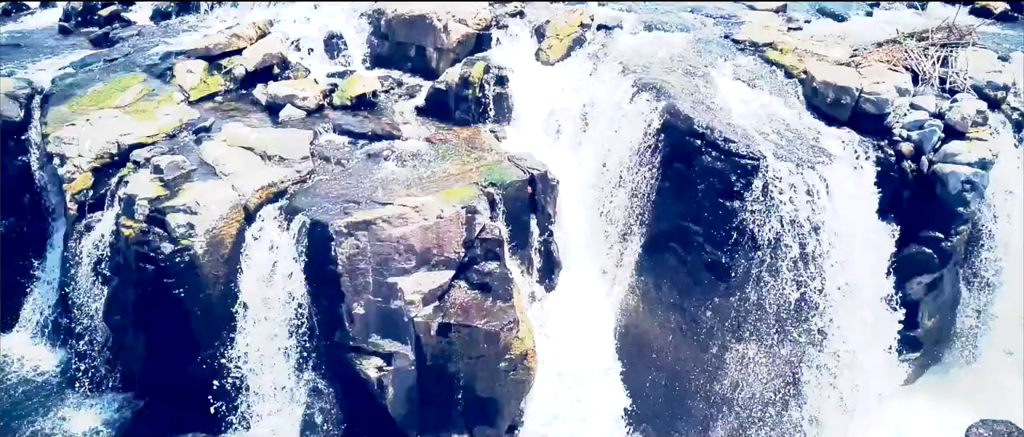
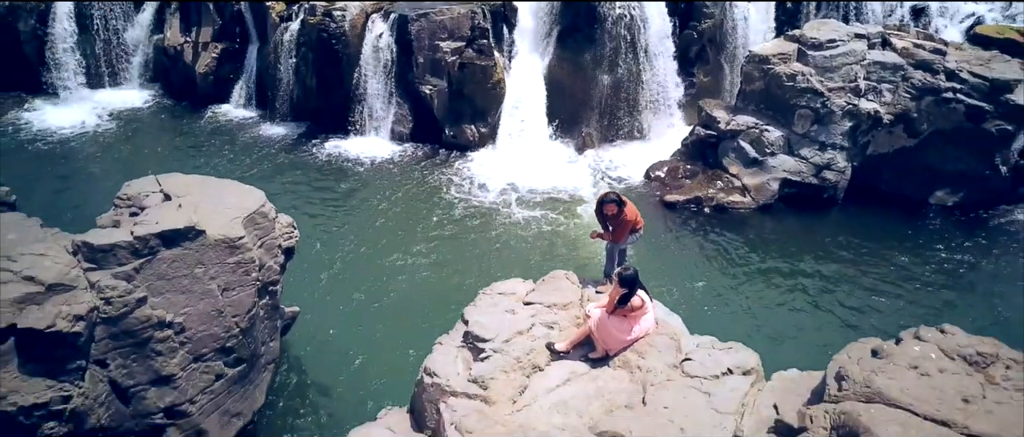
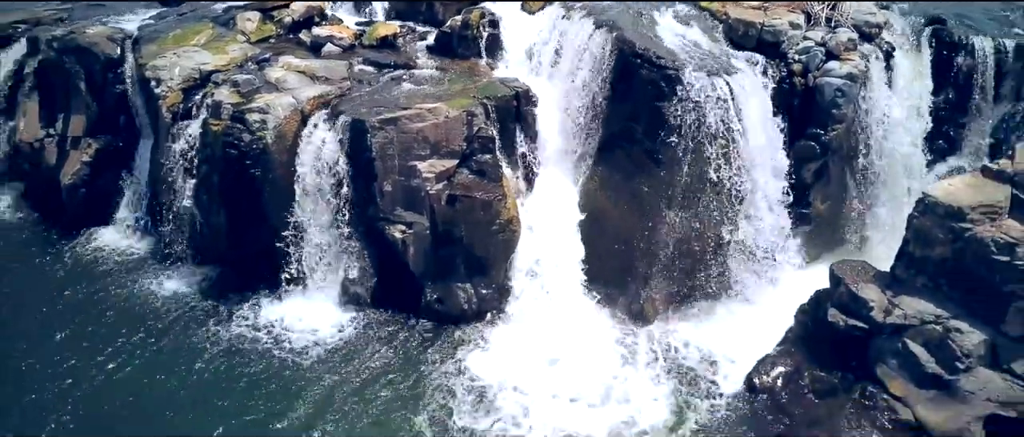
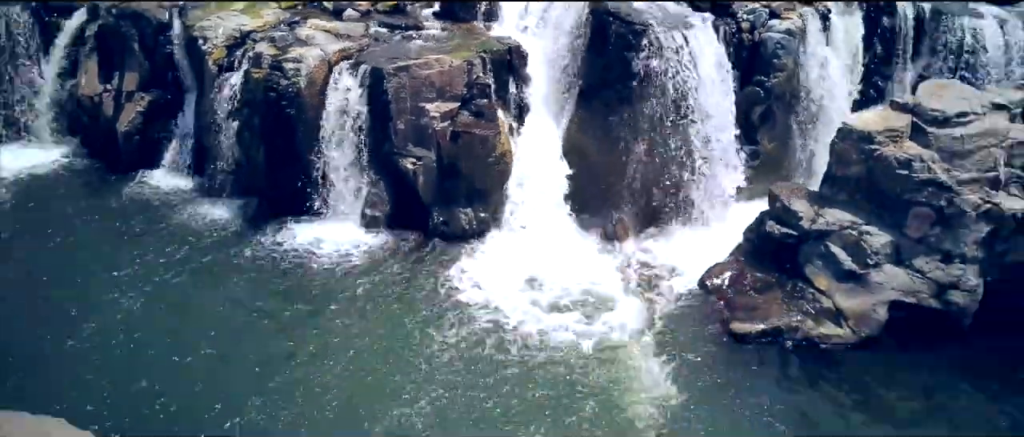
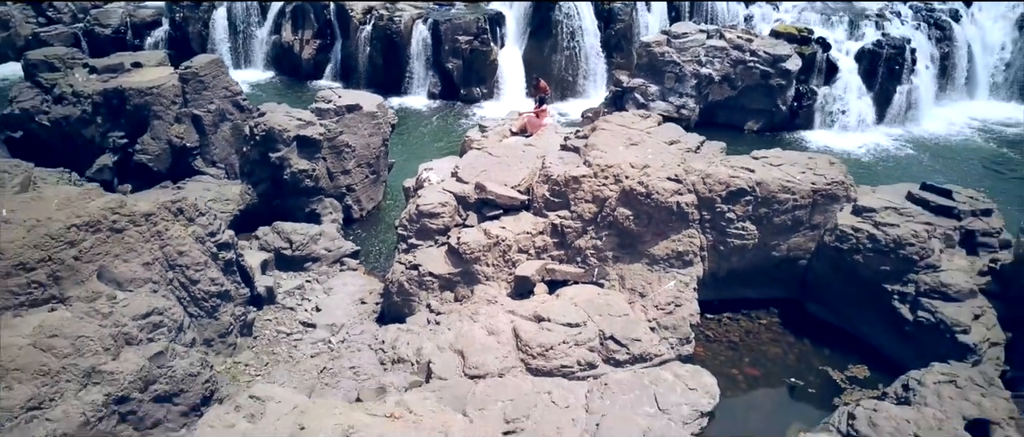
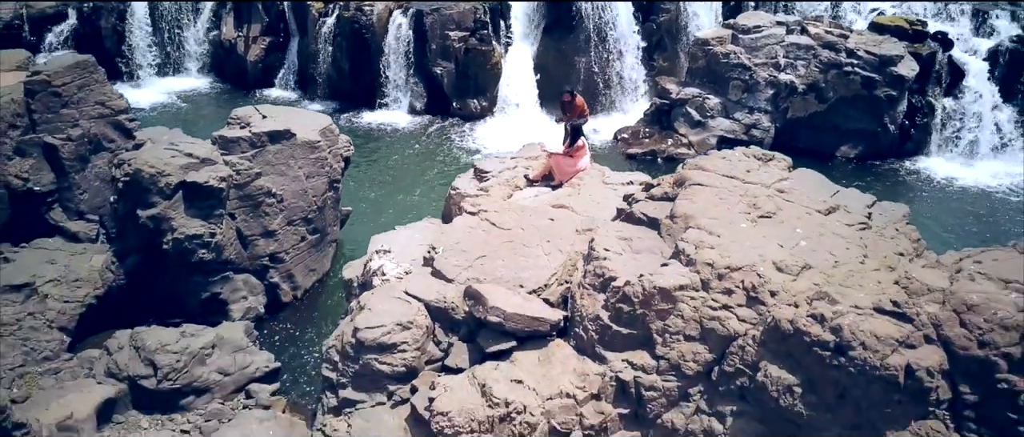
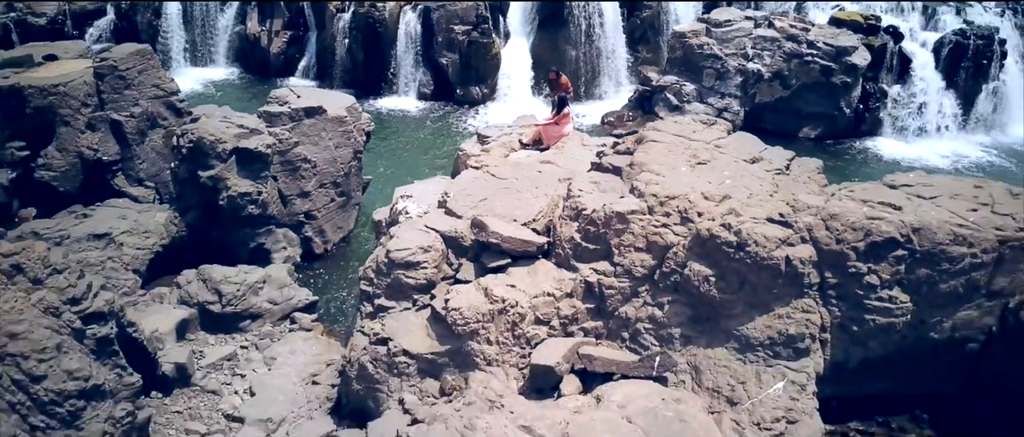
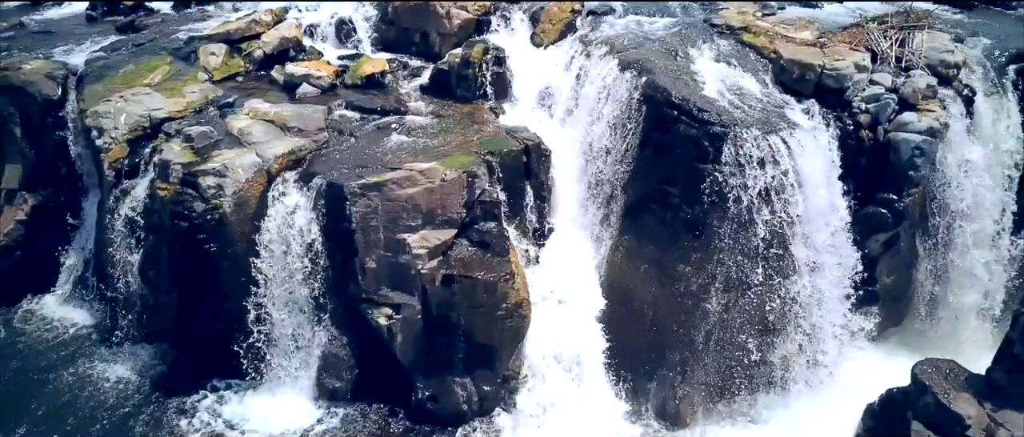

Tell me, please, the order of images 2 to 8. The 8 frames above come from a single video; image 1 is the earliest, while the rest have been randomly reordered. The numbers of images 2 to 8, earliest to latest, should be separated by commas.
8, 3, 4, 2, 6, 7, 5
